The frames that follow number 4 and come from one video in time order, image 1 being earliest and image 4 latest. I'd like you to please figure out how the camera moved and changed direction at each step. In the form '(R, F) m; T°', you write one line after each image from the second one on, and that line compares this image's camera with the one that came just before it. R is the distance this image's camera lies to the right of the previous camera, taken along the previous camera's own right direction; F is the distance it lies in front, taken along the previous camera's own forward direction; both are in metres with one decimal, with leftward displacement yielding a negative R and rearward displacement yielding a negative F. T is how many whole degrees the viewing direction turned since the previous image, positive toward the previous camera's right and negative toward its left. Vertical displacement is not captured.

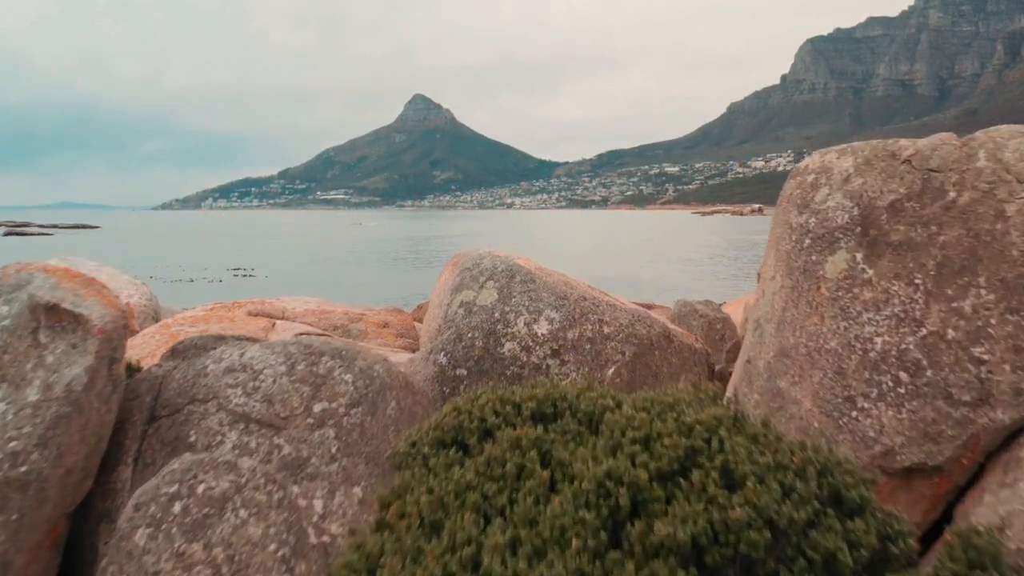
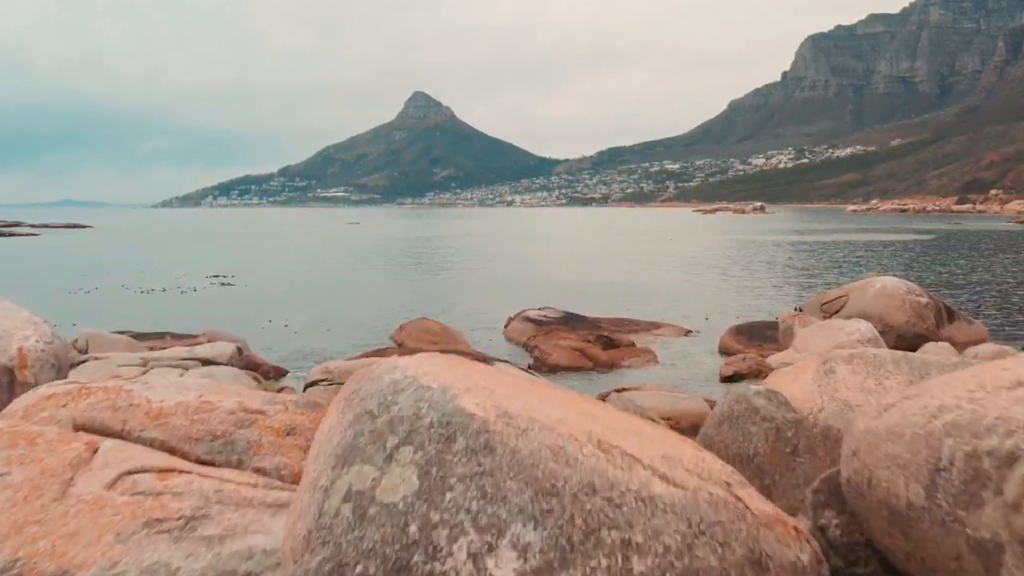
(+0.2, +3.5) m; 0°
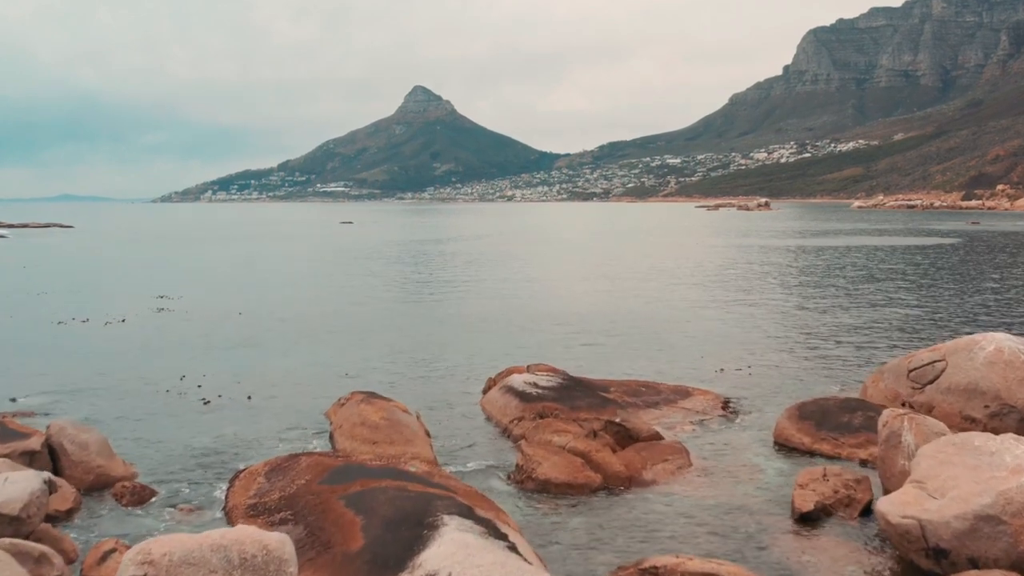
(+0.4, +8.1) m; 0°
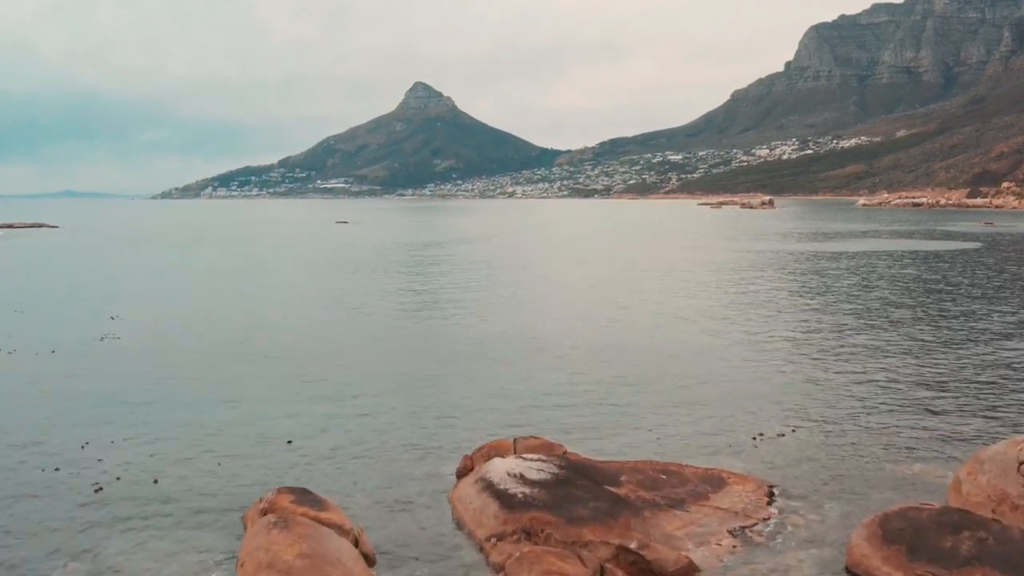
(+0.3, +5.8) m; 0°
